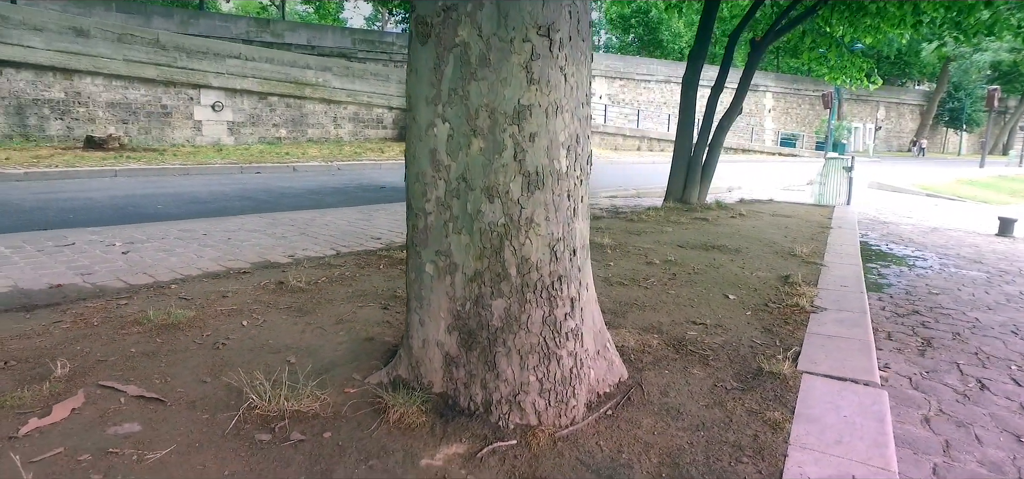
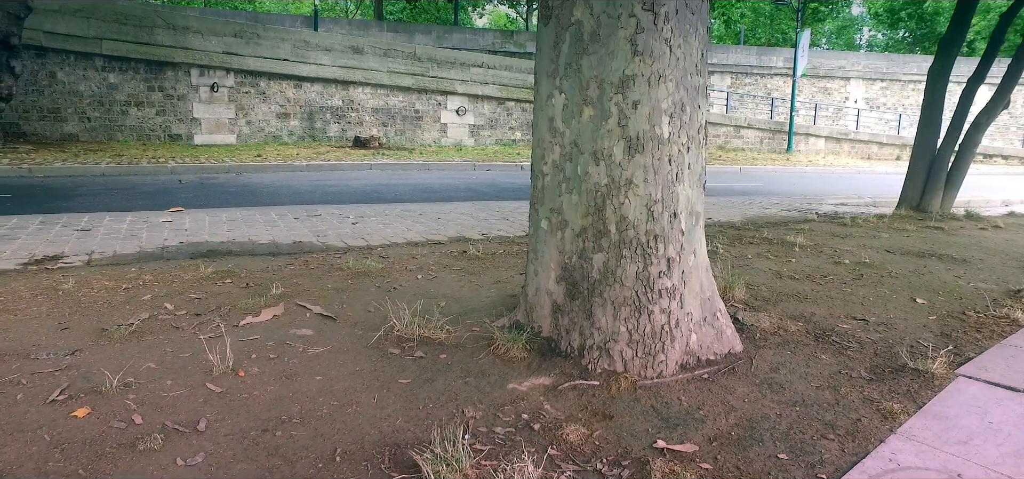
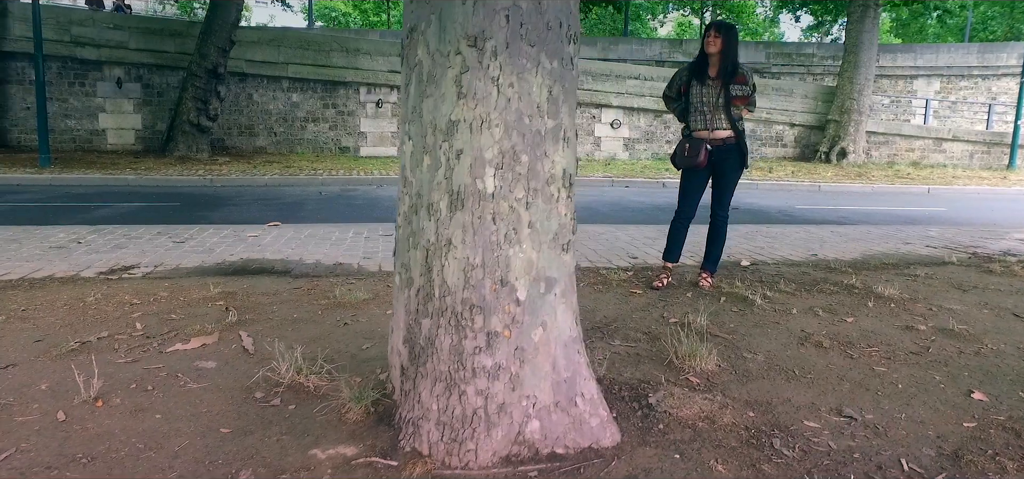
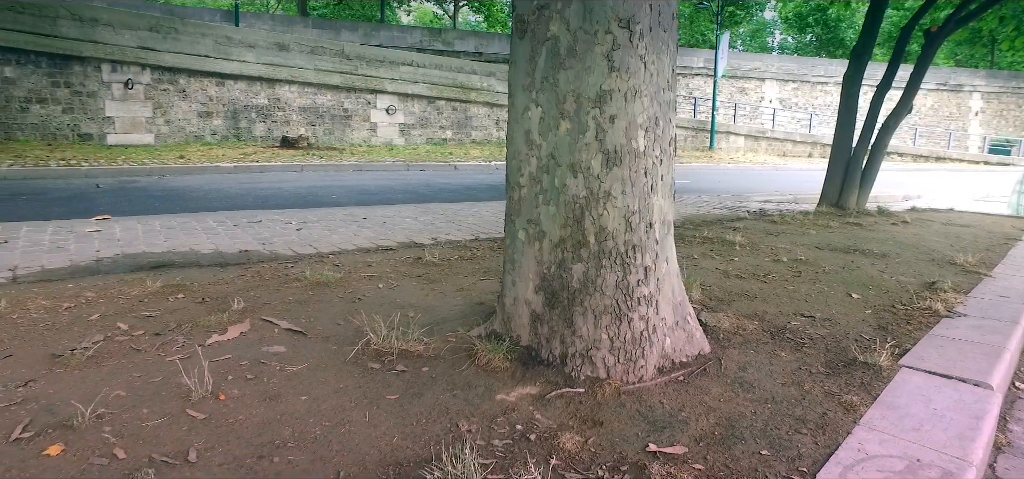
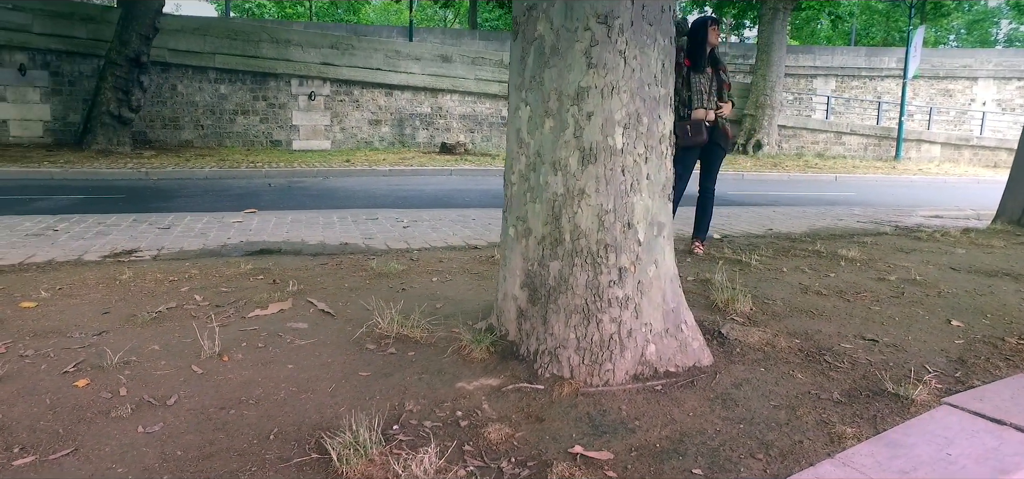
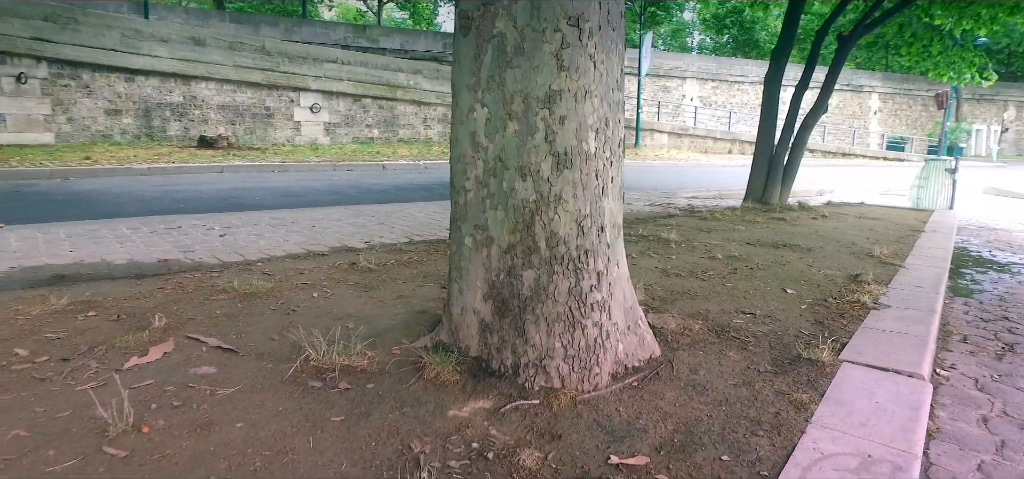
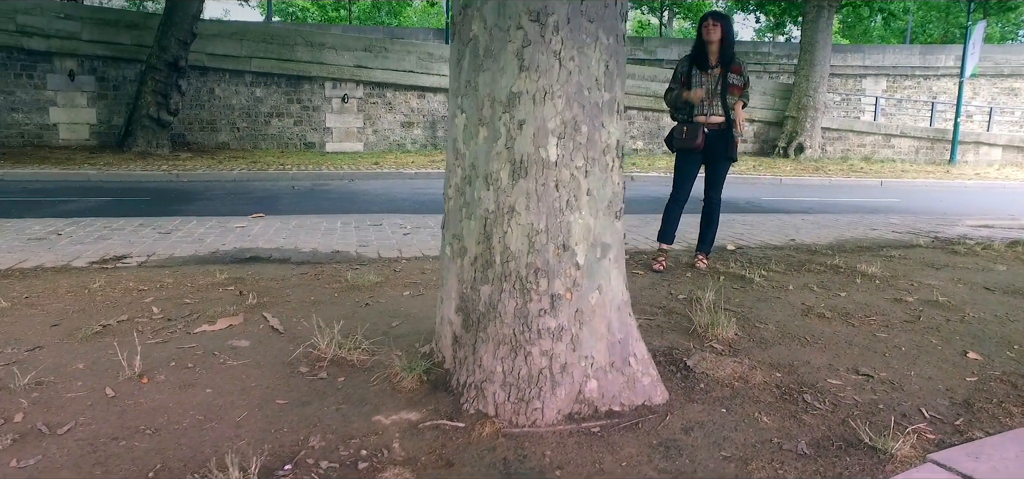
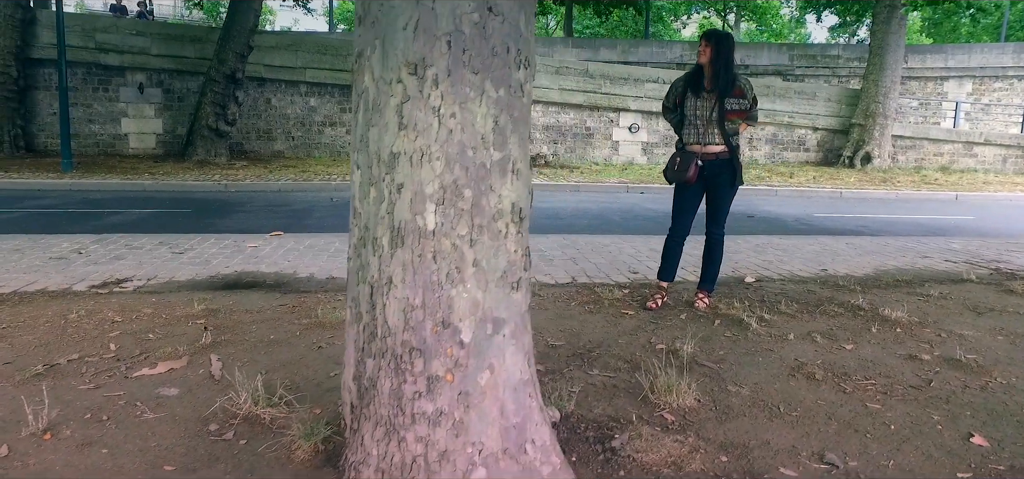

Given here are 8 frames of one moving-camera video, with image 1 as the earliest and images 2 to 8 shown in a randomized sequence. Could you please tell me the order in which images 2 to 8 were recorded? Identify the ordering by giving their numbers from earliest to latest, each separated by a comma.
6, 4, 2, 5, 7, 3, 8
